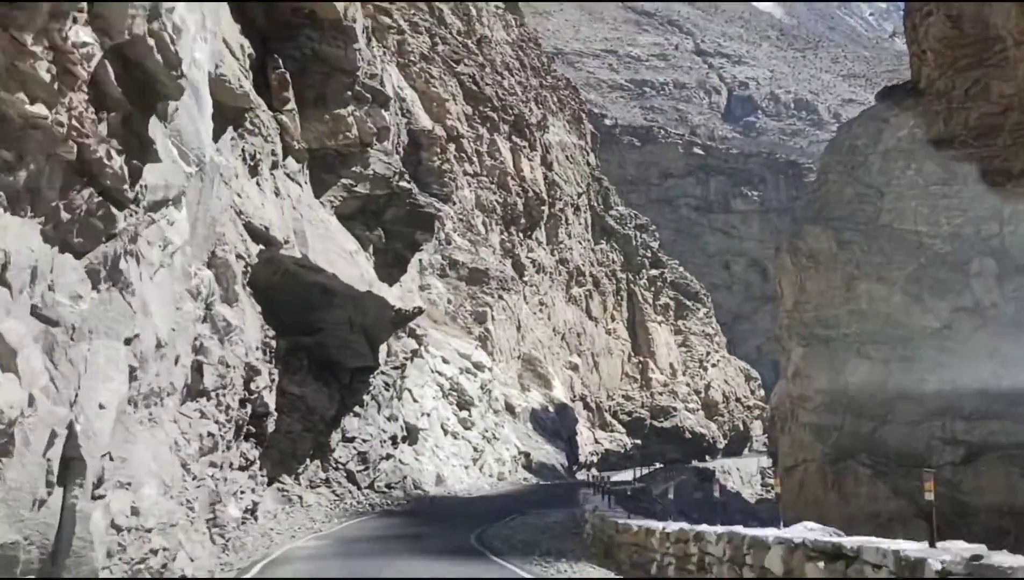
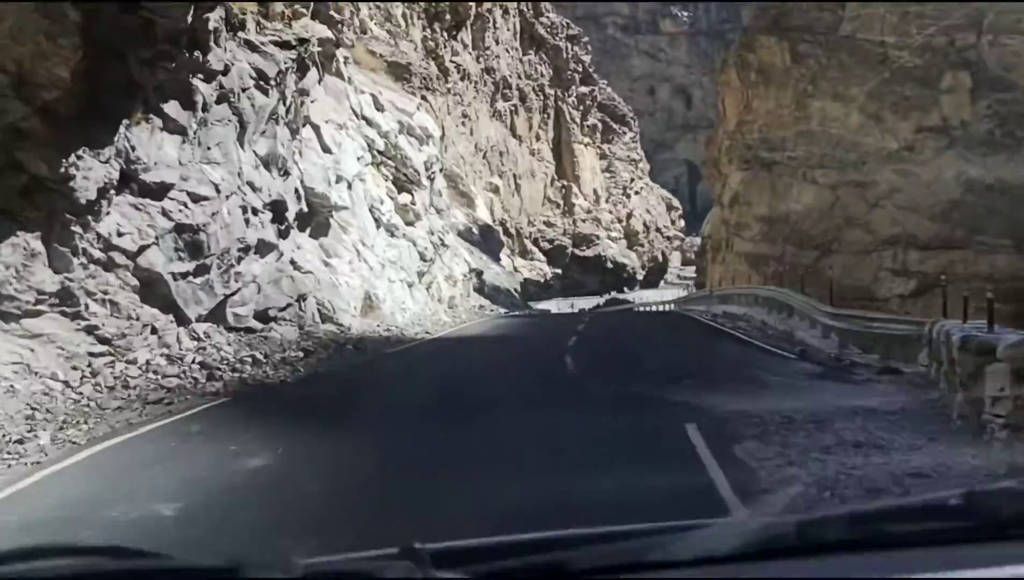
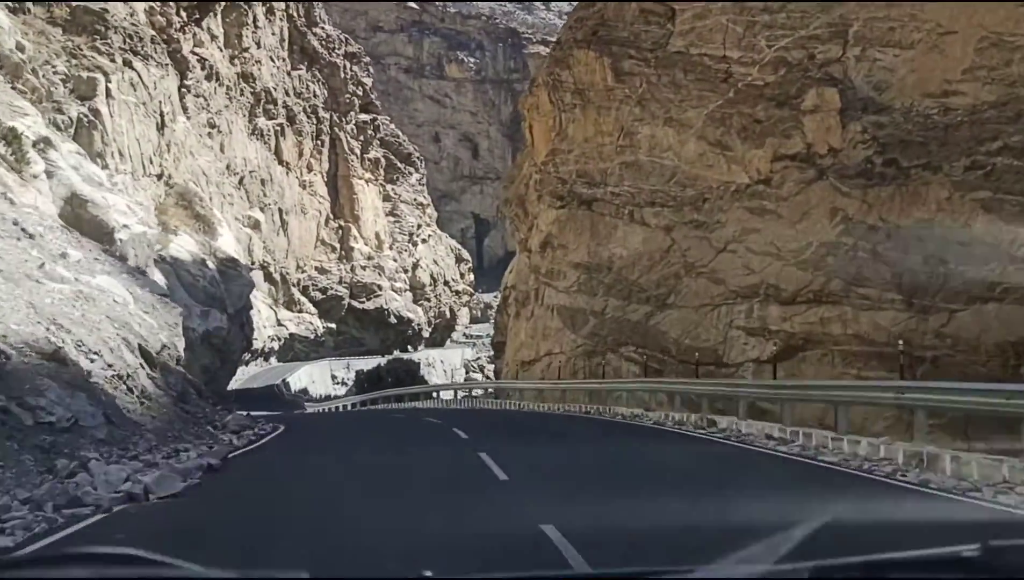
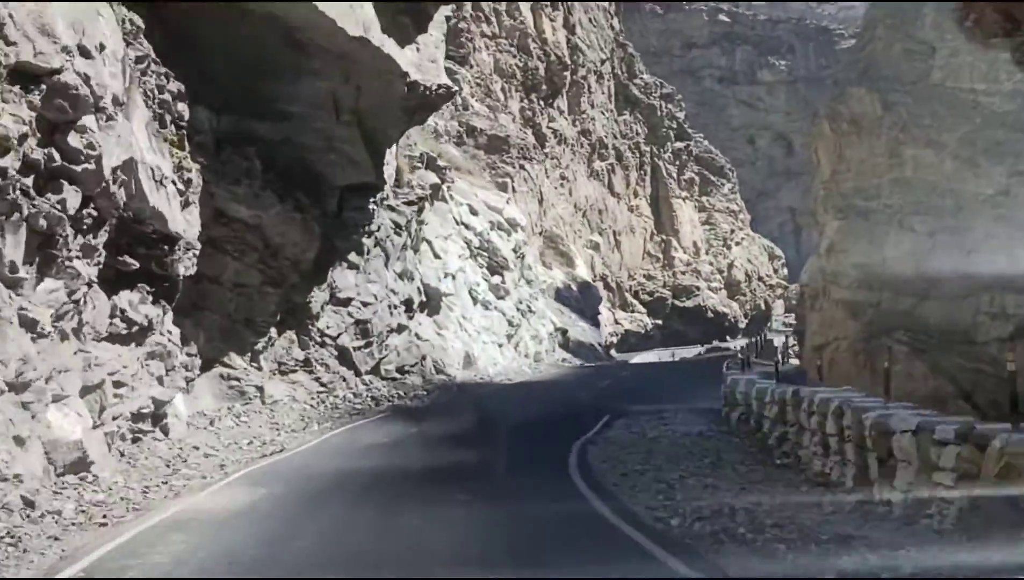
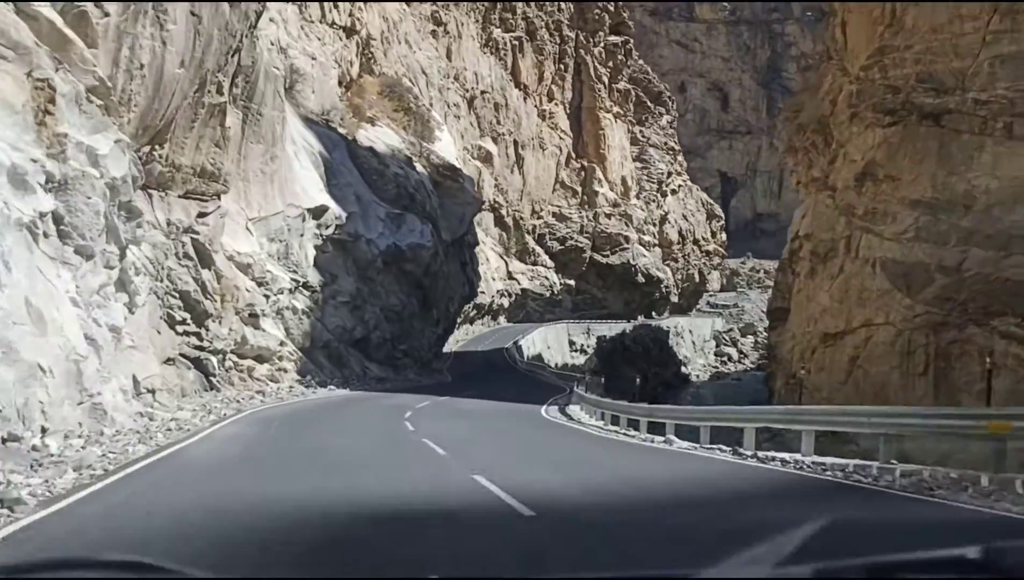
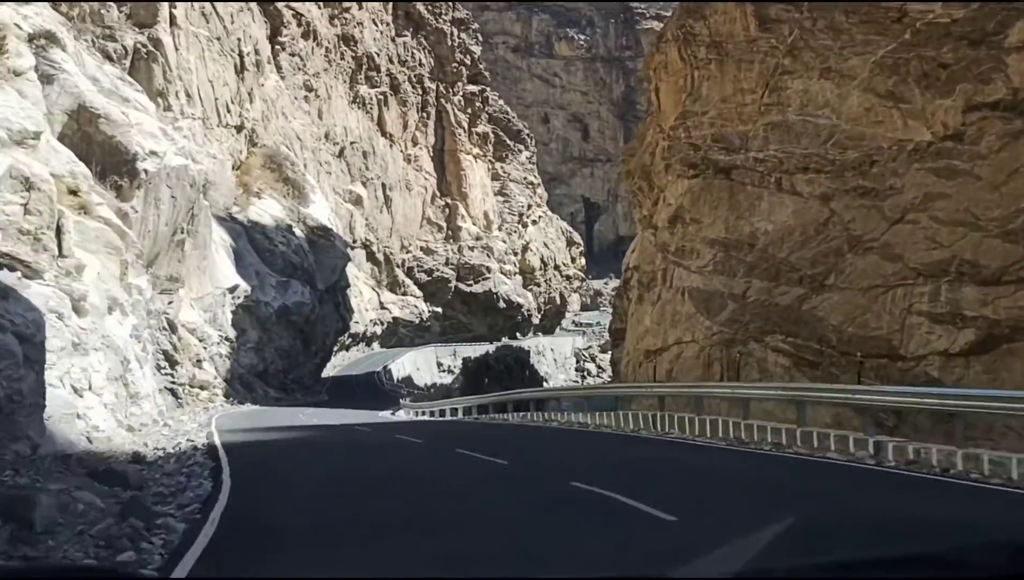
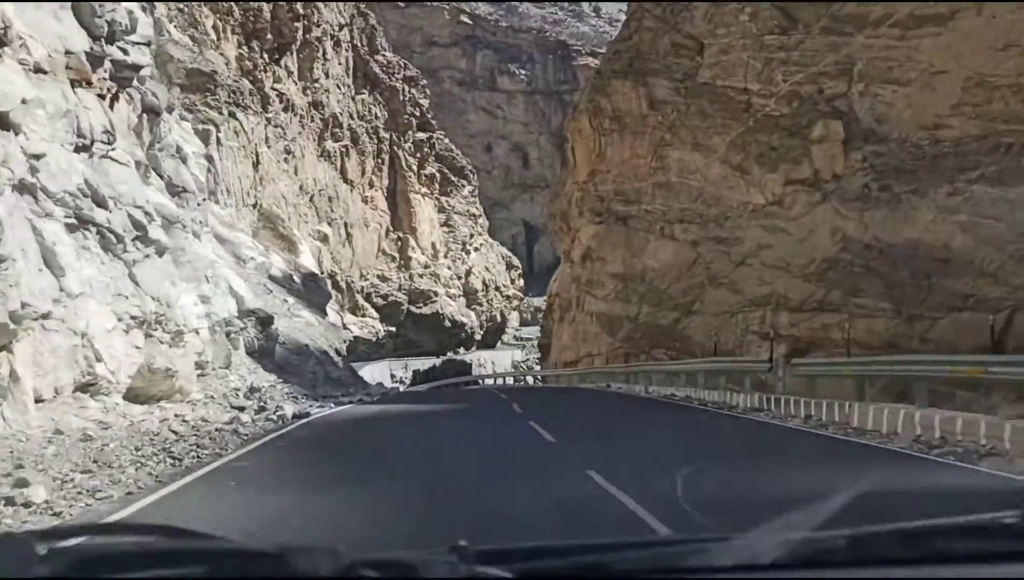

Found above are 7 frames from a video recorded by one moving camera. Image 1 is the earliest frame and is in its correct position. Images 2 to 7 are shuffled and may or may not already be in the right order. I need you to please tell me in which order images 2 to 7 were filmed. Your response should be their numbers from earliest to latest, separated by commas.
4, 2, 7, 3, 6, 5
